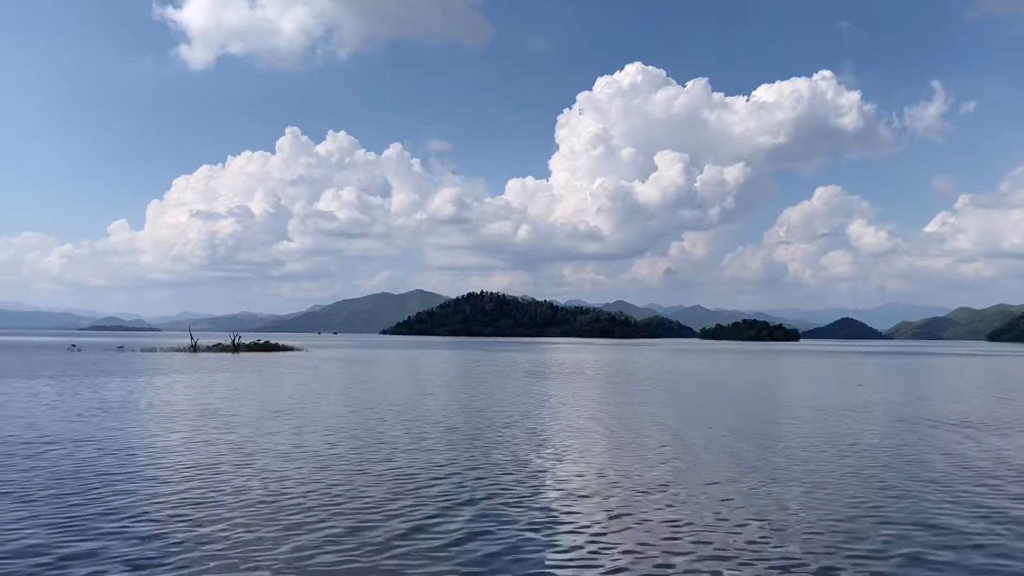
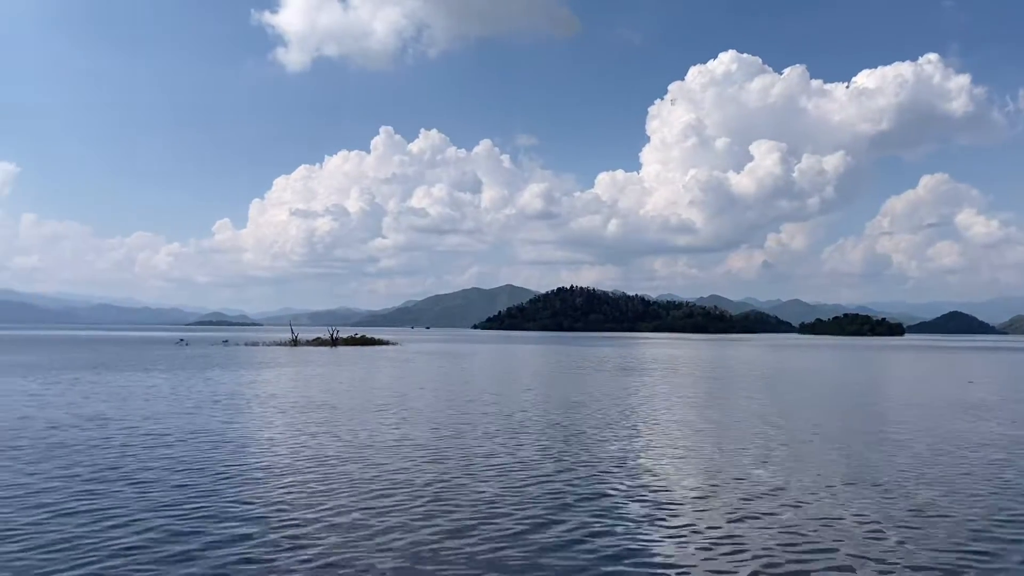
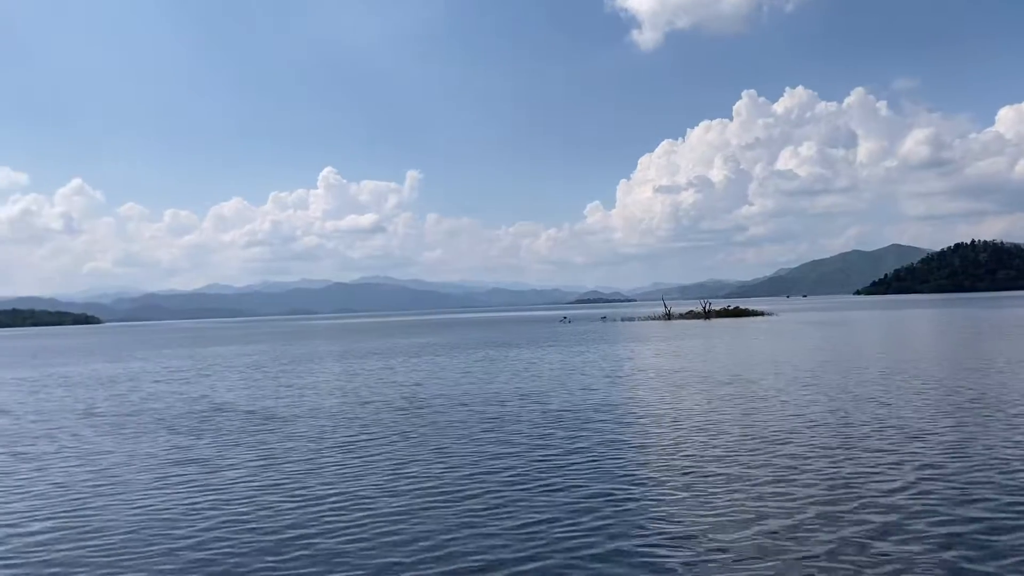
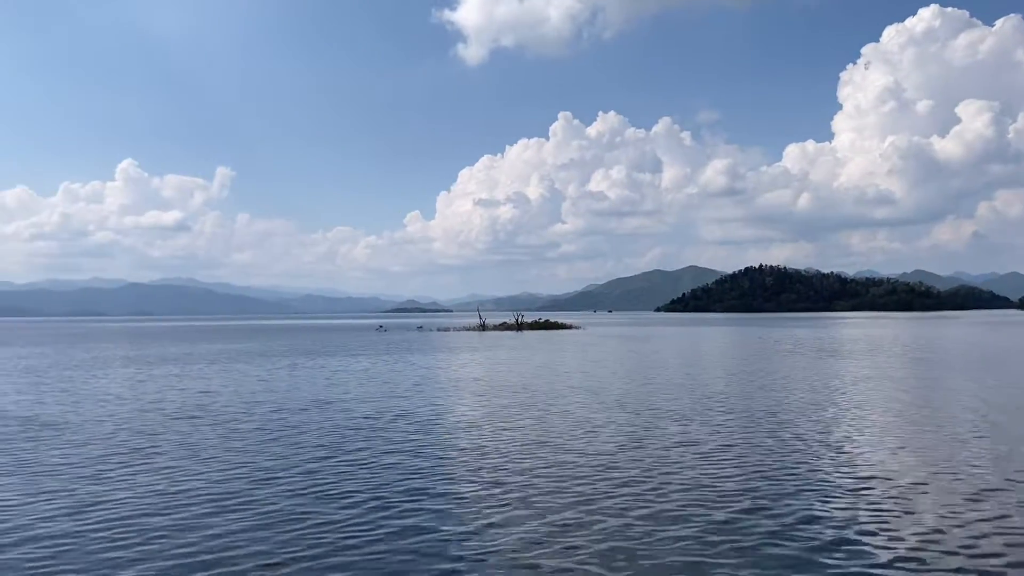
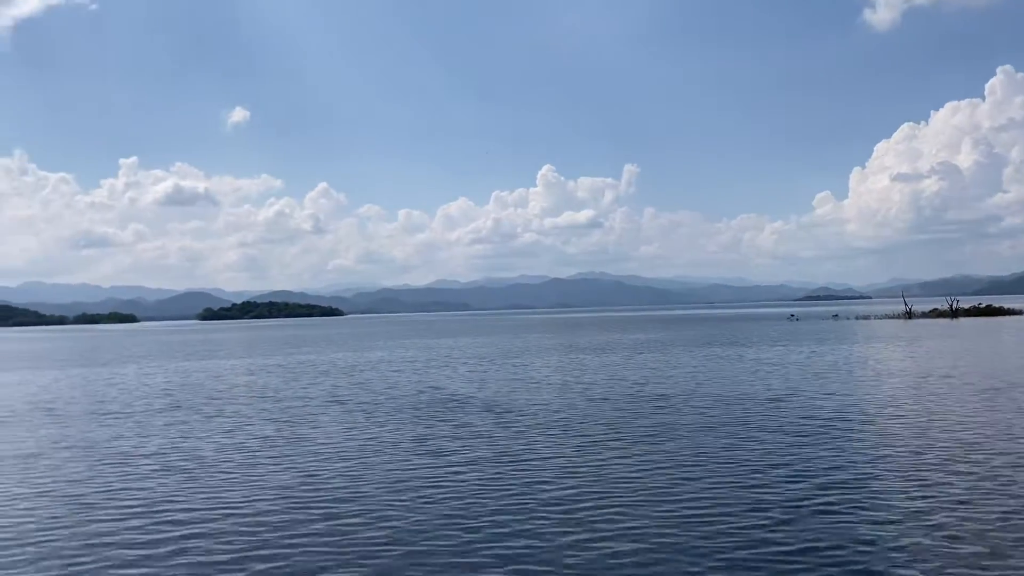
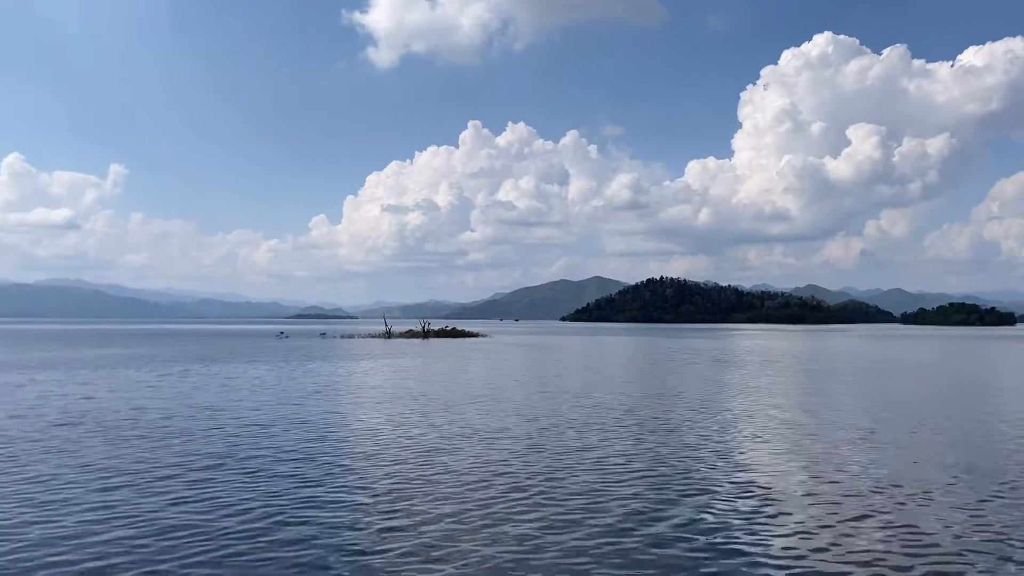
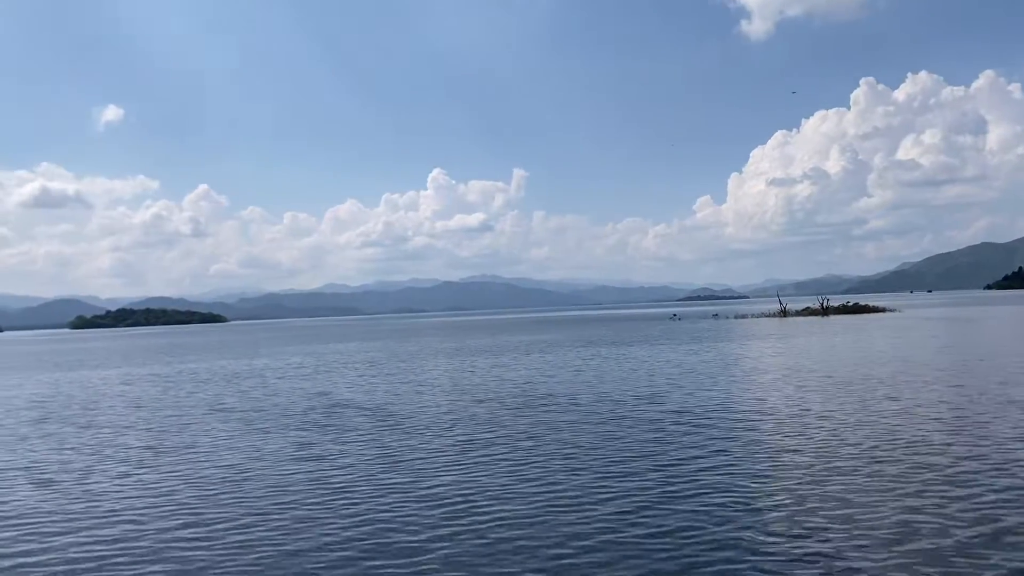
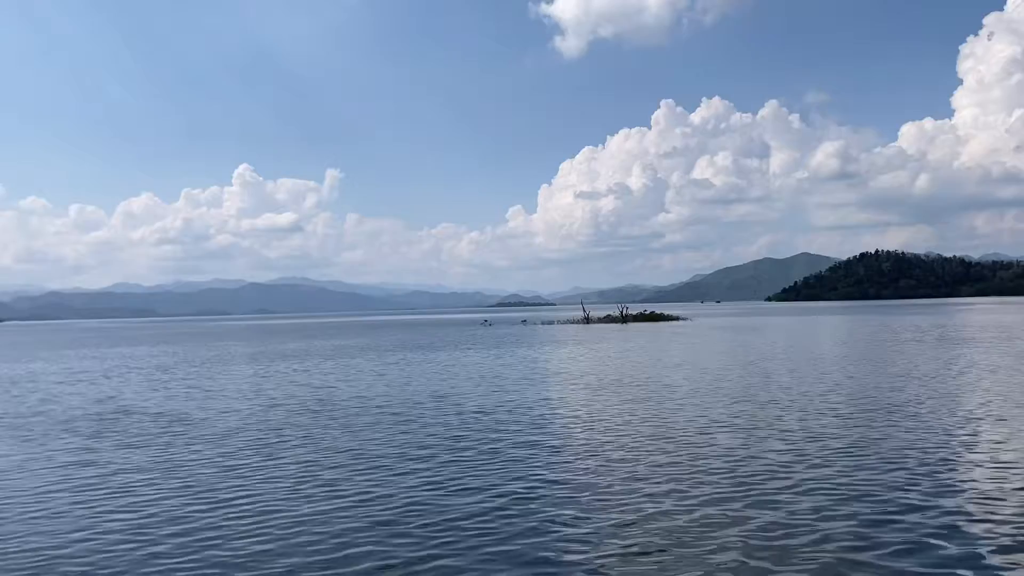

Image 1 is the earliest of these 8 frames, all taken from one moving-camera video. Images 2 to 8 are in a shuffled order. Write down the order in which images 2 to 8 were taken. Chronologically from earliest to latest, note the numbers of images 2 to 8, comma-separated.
2, 6, 4, 8, 3, 7, 5
